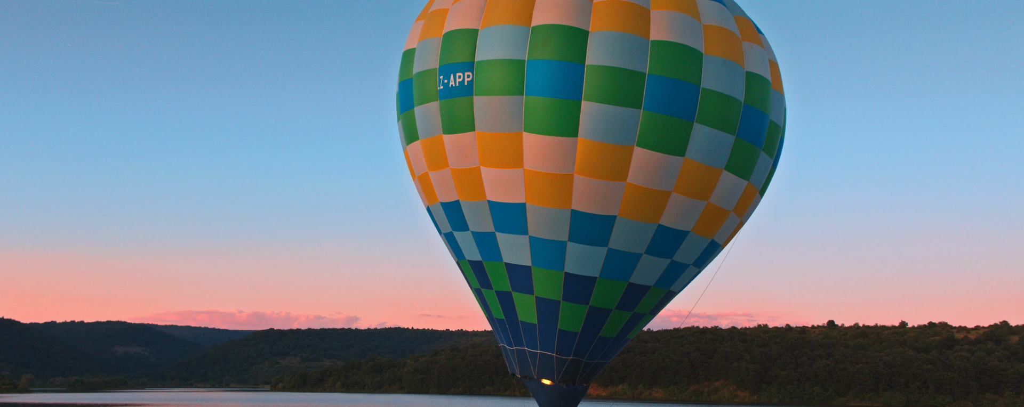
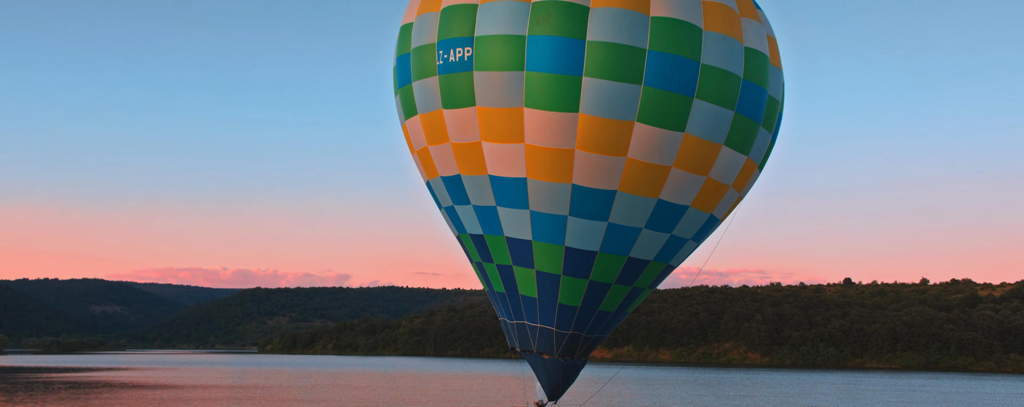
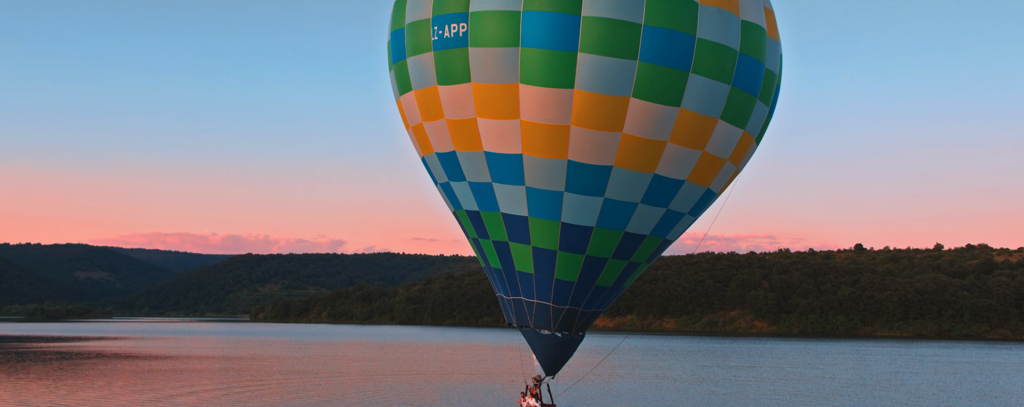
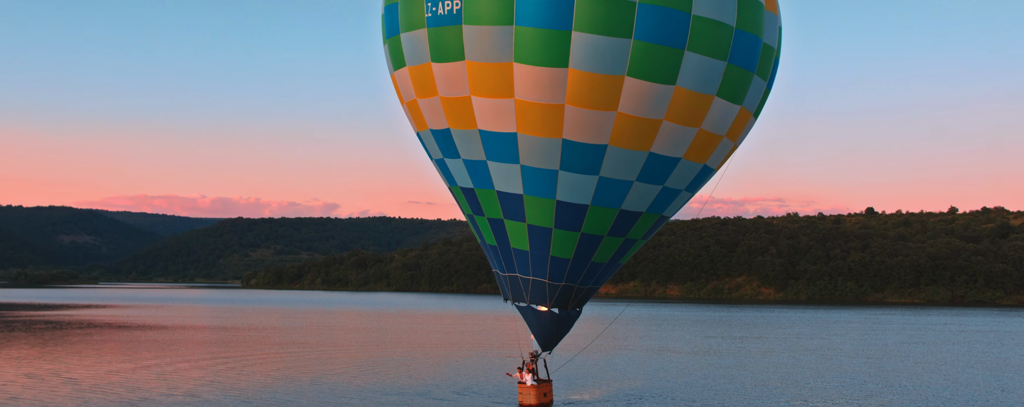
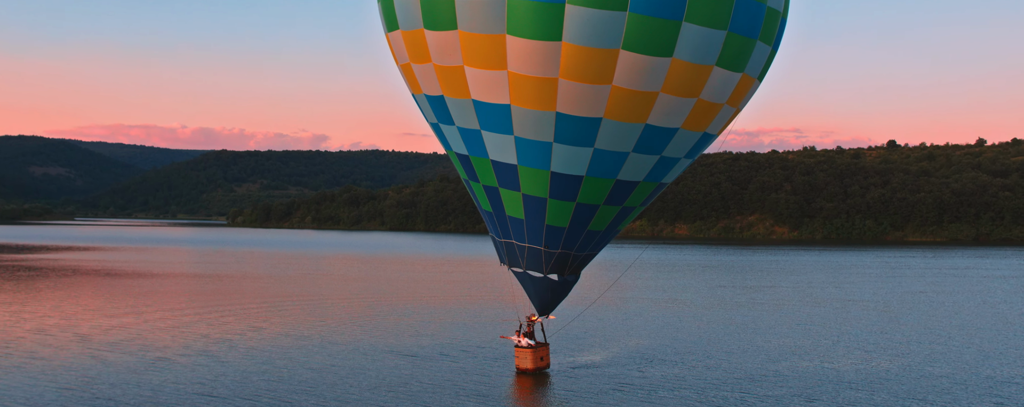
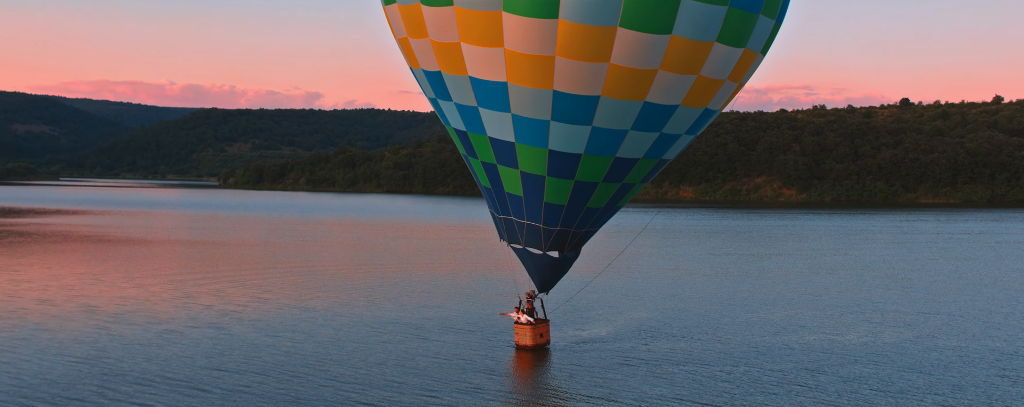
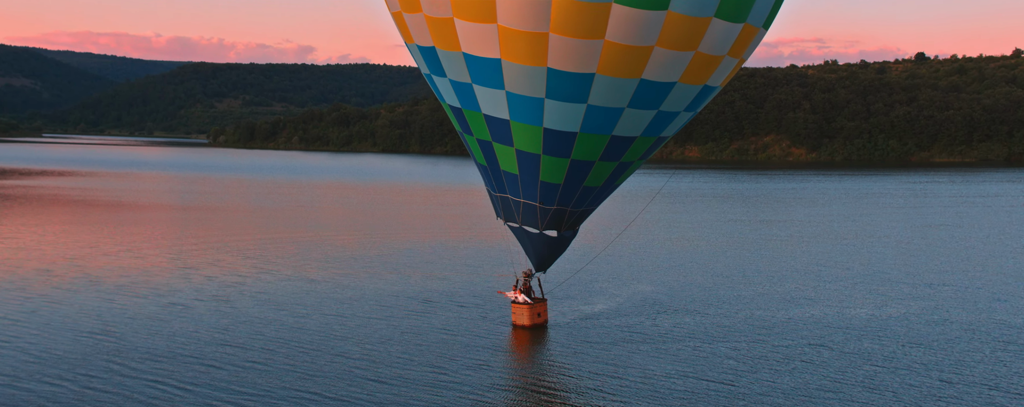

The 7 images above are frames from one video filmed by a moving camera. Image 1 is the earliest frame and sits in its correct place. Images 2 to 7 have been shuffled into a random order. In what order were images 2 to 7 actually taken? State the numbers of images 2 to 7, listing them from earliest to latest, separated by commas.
2, 3, 4, 5, 6, 7
